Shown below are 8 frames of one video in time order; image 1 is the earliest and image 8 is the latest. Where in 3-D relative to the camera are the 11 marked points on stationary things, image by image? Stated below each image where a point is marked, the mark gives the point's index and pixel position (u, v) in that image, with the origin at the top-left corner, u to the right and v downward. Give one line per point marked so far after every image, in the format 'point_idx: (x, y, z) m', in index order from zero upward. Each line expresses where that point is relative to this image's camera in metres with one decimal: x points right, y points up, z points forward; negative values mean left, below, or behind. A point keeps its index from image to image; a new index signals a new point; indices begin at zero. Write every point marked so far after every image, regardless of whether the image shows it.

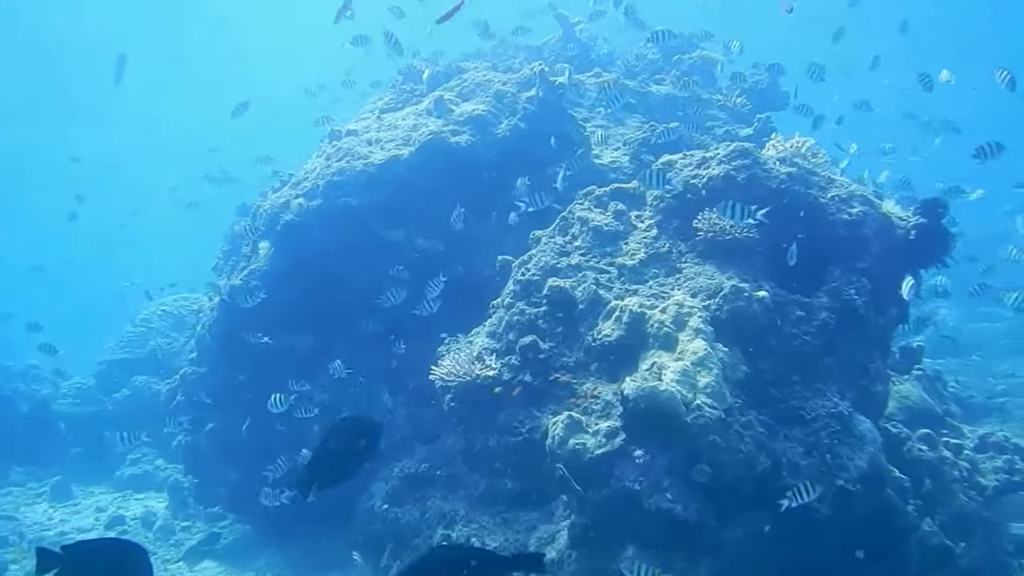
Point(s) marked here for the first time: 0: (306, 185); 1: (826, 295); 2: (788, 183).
0: (-3.8, +1.9, +12.5) m
1: (+3.6, -0.1, +7.7) m
2: (+3.4, +1.3, +8.2) m
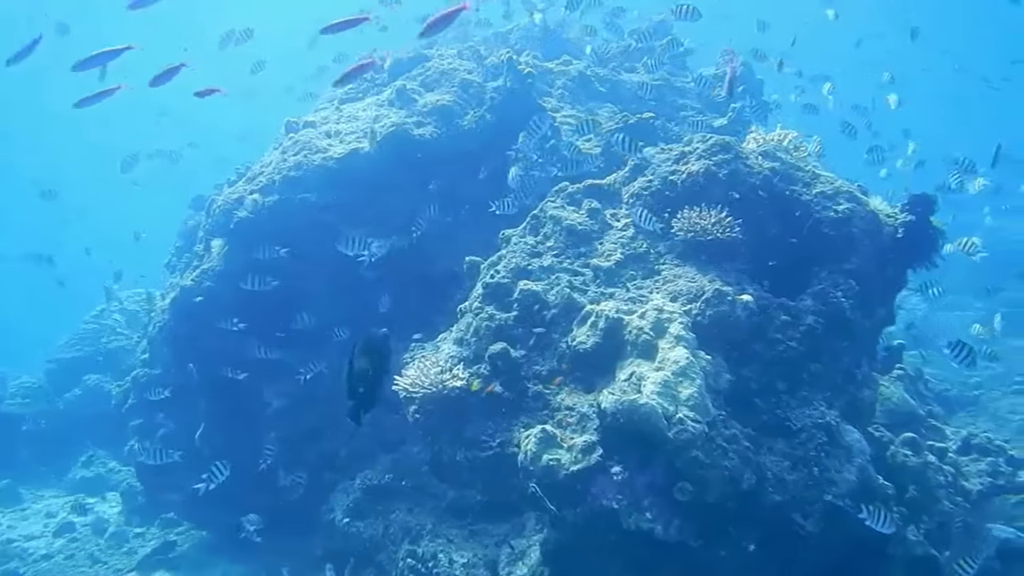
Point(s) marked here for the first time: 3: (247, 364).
0: (-4.4, +1.9, +11.7) m
1: (+3.3, -0.1, +7.3) m
2: (+3.0, +1.3, +7.8) m
3: (-4.5, -1.3, +11.7) m
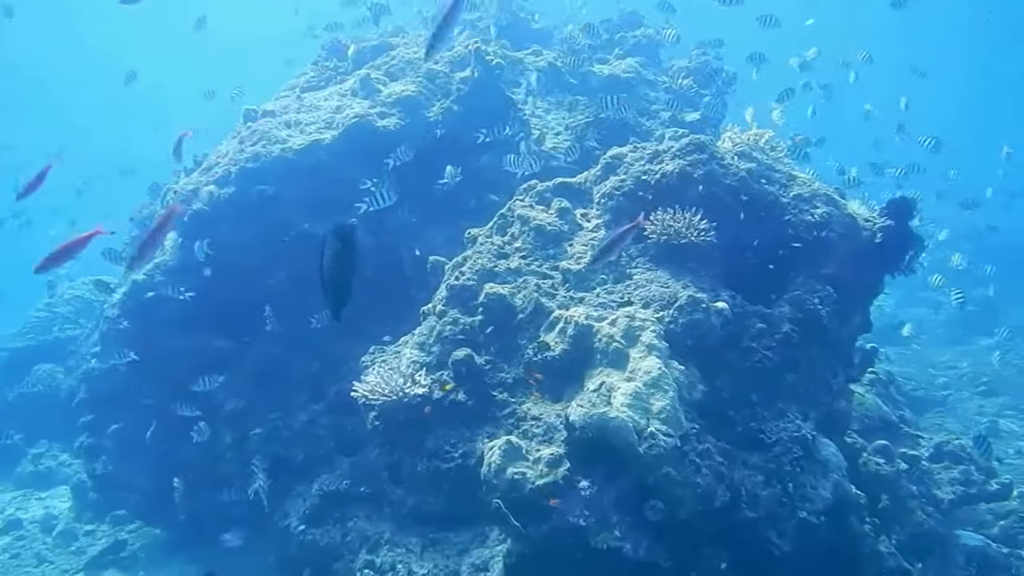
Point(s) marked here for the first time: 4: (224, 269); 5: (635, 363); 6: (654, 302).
0: (-4.9, +1.9, +11.1) m
1: (+2.9, -0.2, +7.1) m
2: (+2.6, +1.2, +7.5) m
3: (-5.1, -1.2, +11.1) m
4: (-4.7, +0.4, +11.0) m
5: (+1.2, -0.7, +6.3) m
6: (+1.4, -0.1, +6.8) m
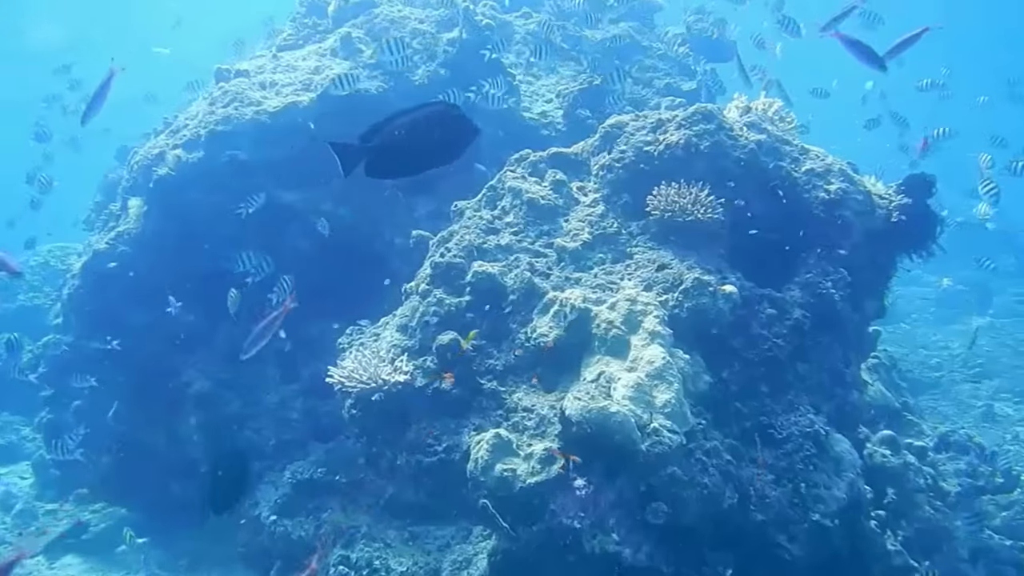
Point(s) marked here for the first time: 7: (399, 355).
0: (-5.1, +2.4, +10.3) m
1: (+2.8, 0.0, +6.6) m
2: (+2.5, +1.4, +6.9) m
3: (-5.3, -0.8, +10.4) m
4: (-4.9, +0.8, +10.2) m
5: (+1.1, -0.5, +5.7) m
6: (+1.4, 0.0, +6.3) m
7: (-1.2, -0.7, +7.0) m
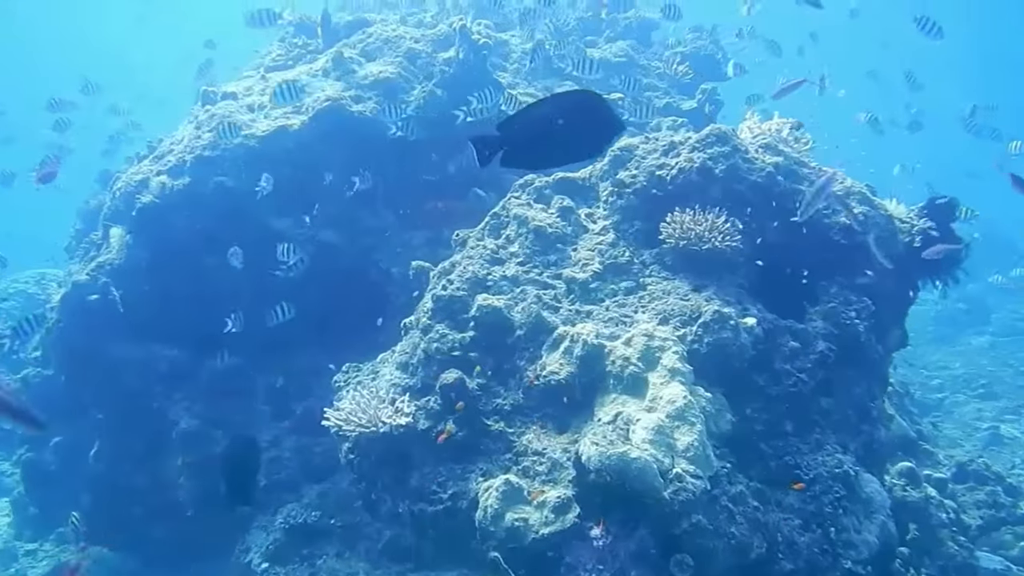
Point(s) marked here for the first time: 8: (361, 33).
0: (-5.1, +1.9, +9.9) m
1: (+2.9, -0.3, +6.2) m
2: (+2.6, +1.1, +6.6) m
3: (-5.3, -1.3, +9.9) m
4: (-4.9, +0.3, +9.8) m
5: (+1.2, -0.8, +5.4) m
6: (+1.4, -0.3, +5.9) m
7: (-1.1, -1.0, +6.6) m
8: (-2.8, +4.6, +12.1) m
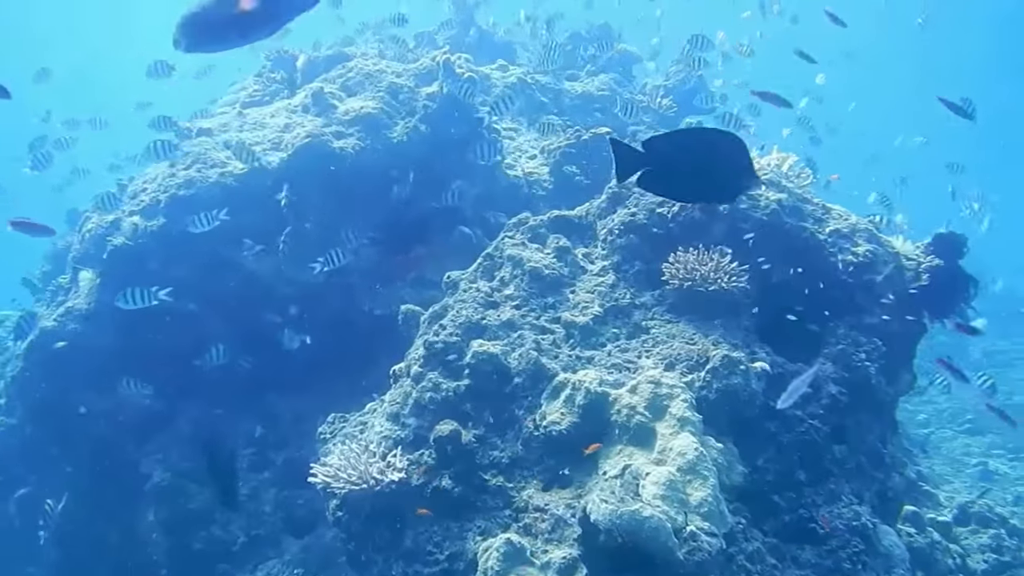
0: (-5.3, +1.3, +9.5) m
1: (+2.9, -0.6, +6.0) m
2: (+2.5, +0.7, +6.4) m
3: (-5.4, -1.9, +9.4) m
4: (-5.0, -0.3, +9.3) m
5: (+1.2, -1.2, +5.1) m
6: (+1.4, -0.6, +5.7) m
7: (-1.1, -1.5, +6.2) m
8: (-3.0, +3.9, +11.9) m
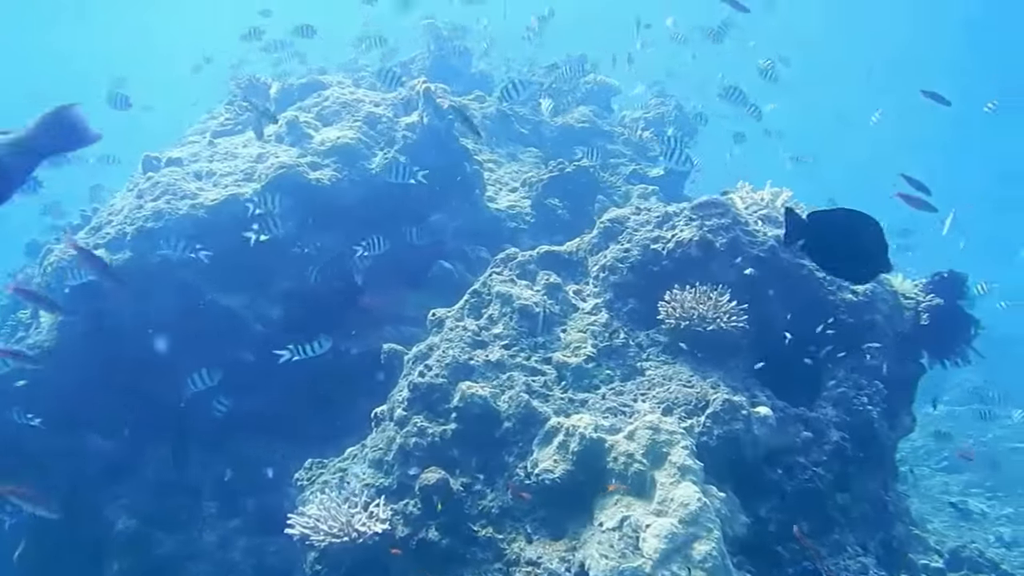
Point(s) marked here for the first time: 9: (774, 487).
0: (-5.5, +0.8, +9.1) m
1: (+2.8, -1.0, +5.8) m
2: (+2.4, +0.4, +6.3) m
3: (-5.6, -2.4, +8.9) m
4: (-5.2, -0.8, +8.8) m
5: (+1.1, -1.5, +4.8) m
6: (+1.4, -1.0, +5.4) m
7: (-1.2, -1.8, +5.8) m
8: (-3.4, +3.3, +11.6) m
9: (+2.1, -1.6, +5.4) m
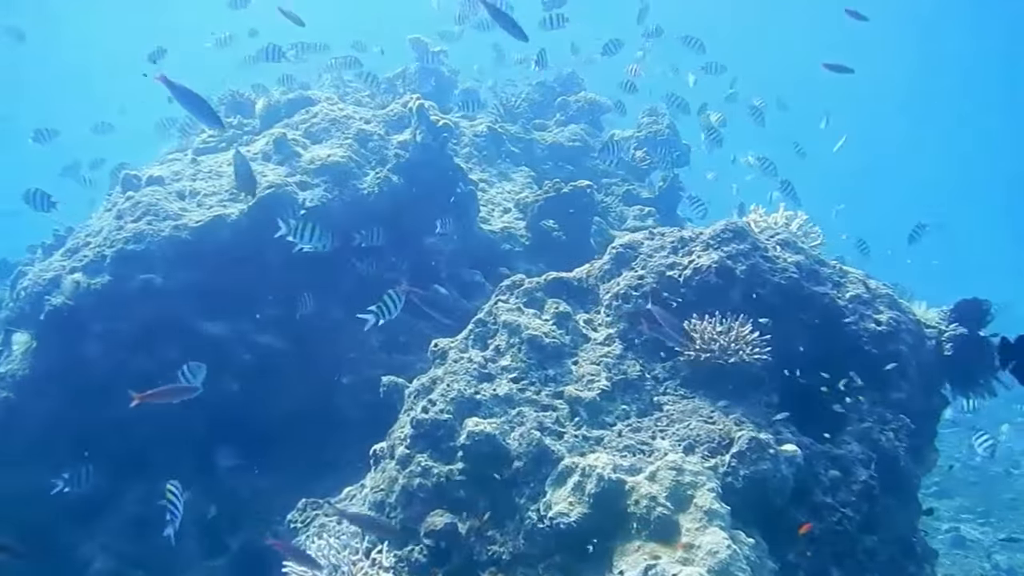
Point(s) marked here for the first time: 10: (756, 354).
0: (-5.5, +0.4, +8.6) m
1: (+2.9, -1.2, +5.6) m
2: (+2.5, +0.1, +6.1) m
3: (-5.6, -2.8, +8.3) m
4: (-5.2, -1.1, +8.4) m
5: (+1.3, -1.7, +4.5) m
6: (+1.5, -1.2, +5.1) m
7: (-1.1, -2.1, +5.4) m
8: (-3.5, +2.9, +11.3) m
9: (+2.2, -1.8, +5.1) m
10: (+2.0, -0.5, +5.6) m
